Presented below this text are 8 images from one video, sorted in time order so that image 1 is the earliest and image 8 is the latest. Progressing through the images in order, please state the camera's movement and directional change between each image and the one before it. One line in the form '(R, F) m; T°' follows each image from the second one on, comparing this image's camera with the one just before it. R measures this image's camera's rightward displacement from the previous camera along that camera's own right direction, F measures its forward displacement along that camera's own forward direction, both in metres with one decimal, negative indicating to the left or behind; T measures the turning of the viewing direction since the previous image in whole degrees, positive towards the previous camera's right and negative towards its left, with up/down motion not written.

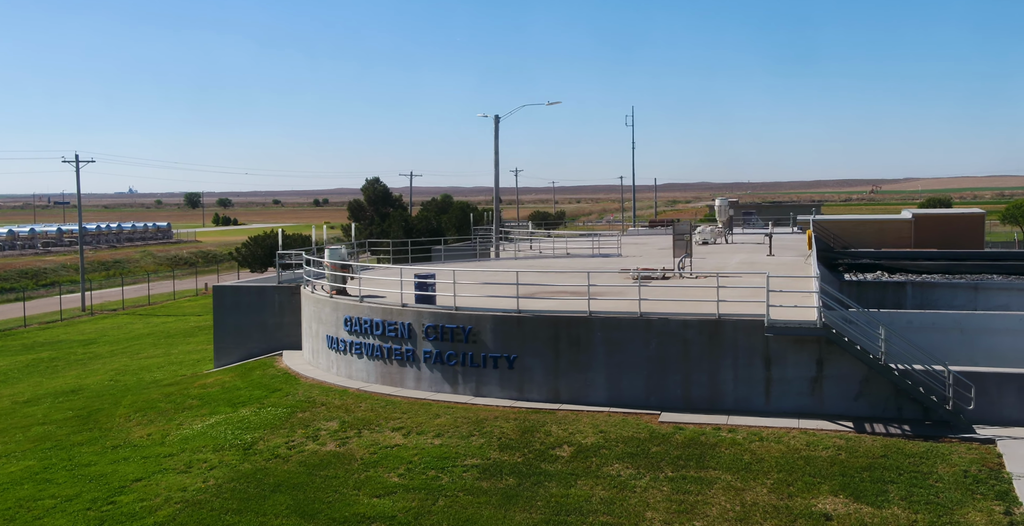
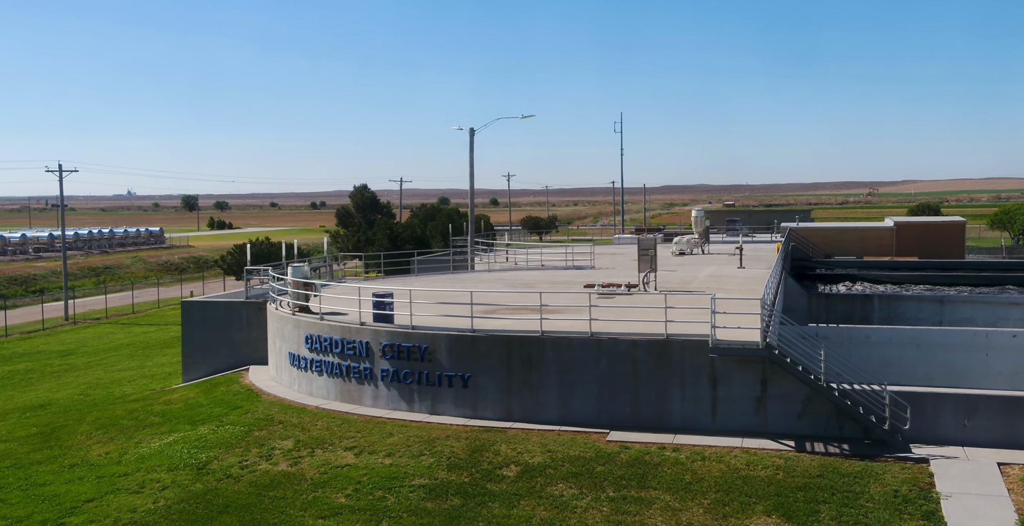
(+0.6, -0.2) m; +1°
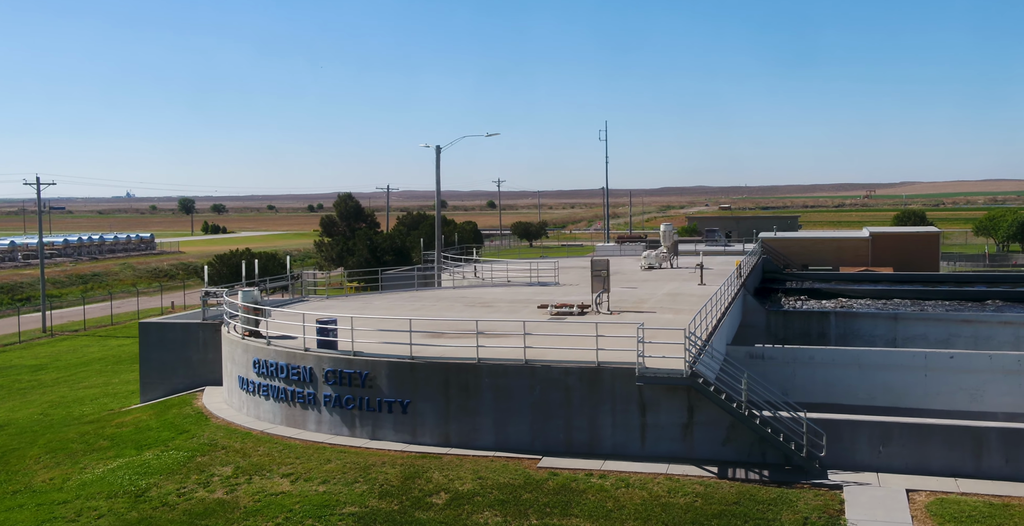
(+0.8, -0.3) m; +1°
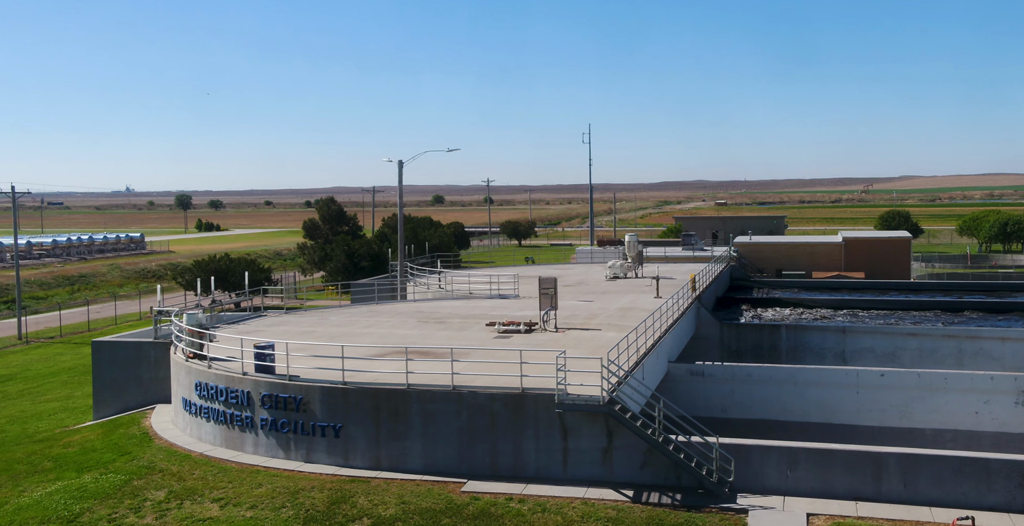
(+0.9, -0.4) m; +1°
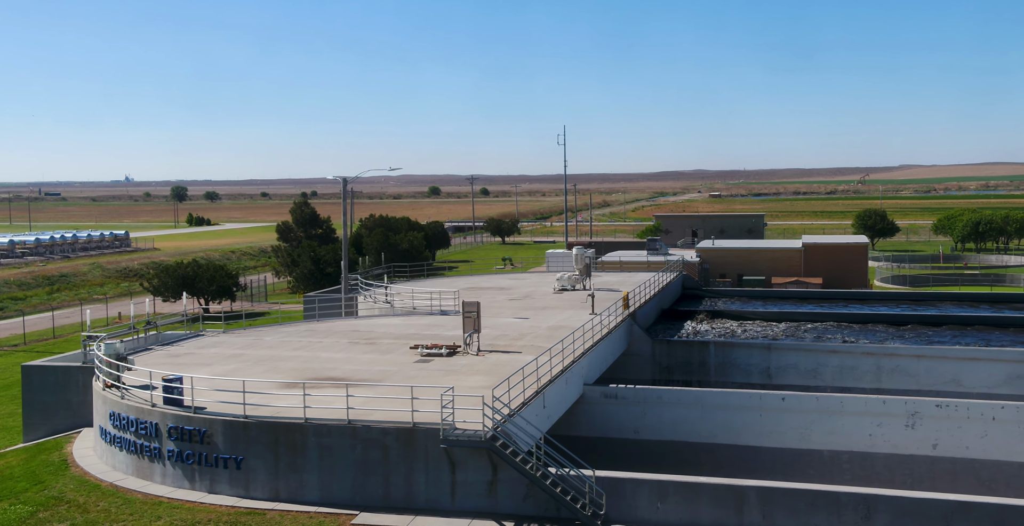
(+1.4, -0.6) m; +1°
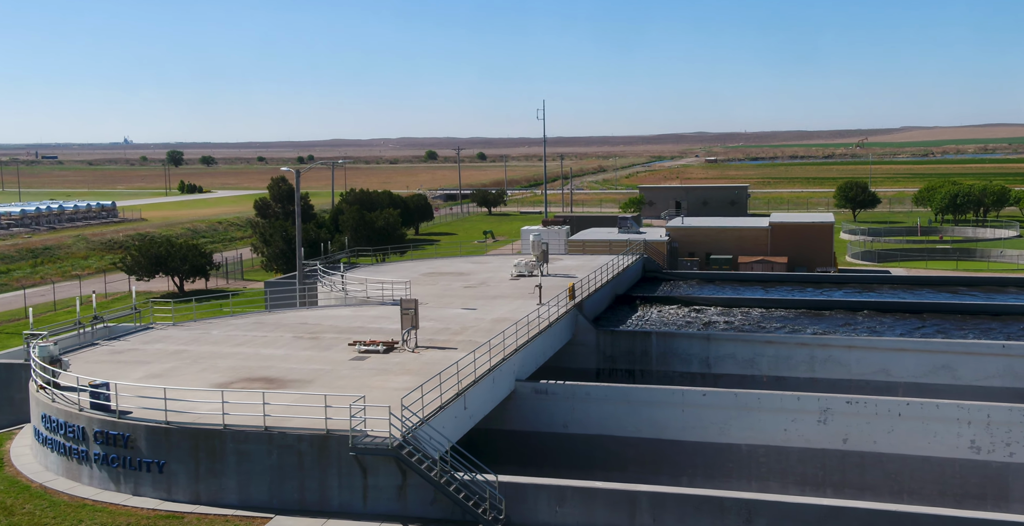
(+1.2, -0.5) m; +1°
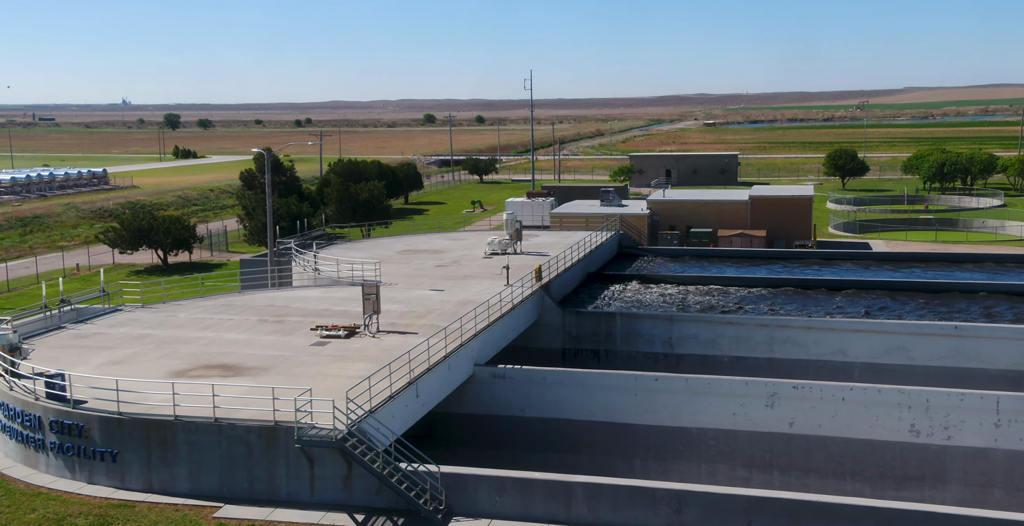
(+0.8, -0.3) m; +1°
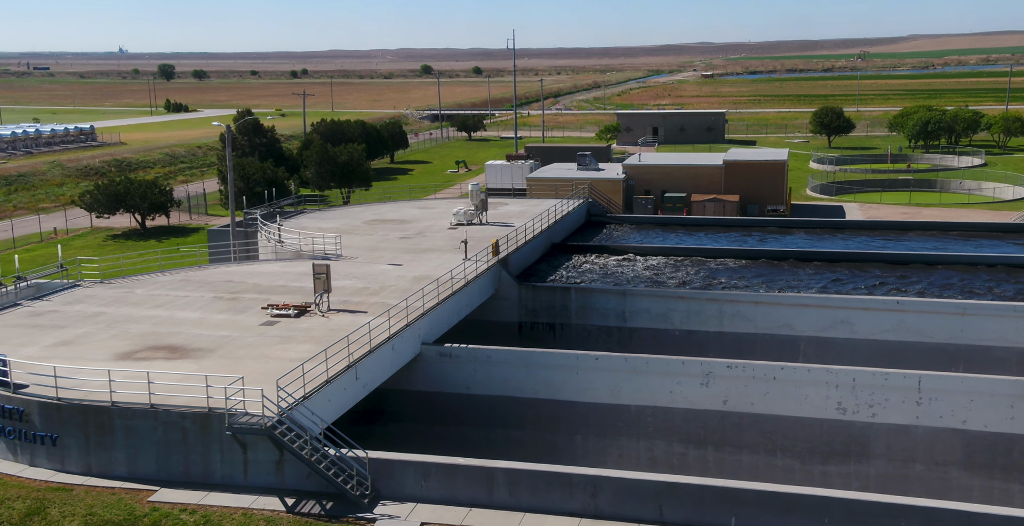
(+1.0, -0.4) m; +1°
